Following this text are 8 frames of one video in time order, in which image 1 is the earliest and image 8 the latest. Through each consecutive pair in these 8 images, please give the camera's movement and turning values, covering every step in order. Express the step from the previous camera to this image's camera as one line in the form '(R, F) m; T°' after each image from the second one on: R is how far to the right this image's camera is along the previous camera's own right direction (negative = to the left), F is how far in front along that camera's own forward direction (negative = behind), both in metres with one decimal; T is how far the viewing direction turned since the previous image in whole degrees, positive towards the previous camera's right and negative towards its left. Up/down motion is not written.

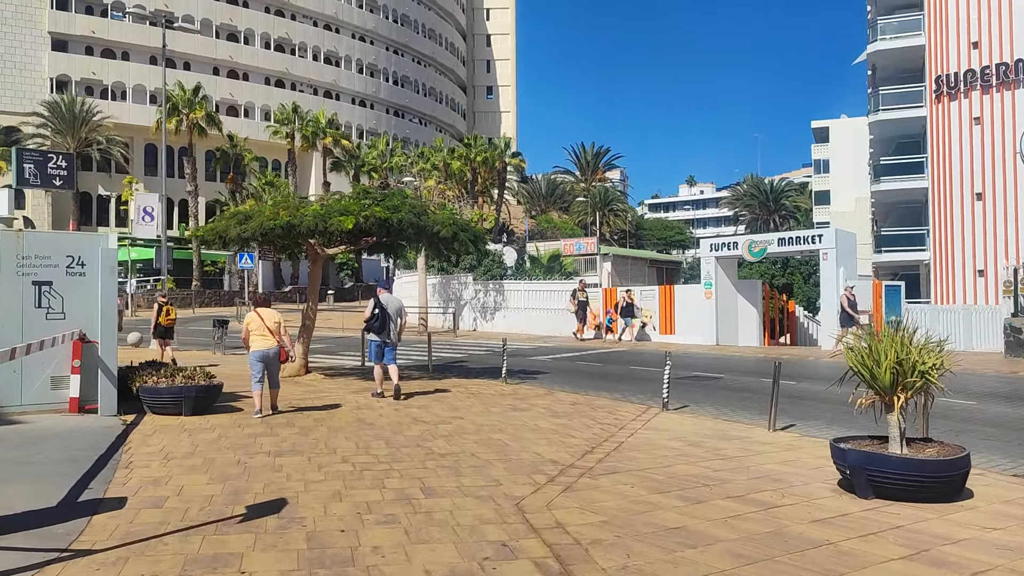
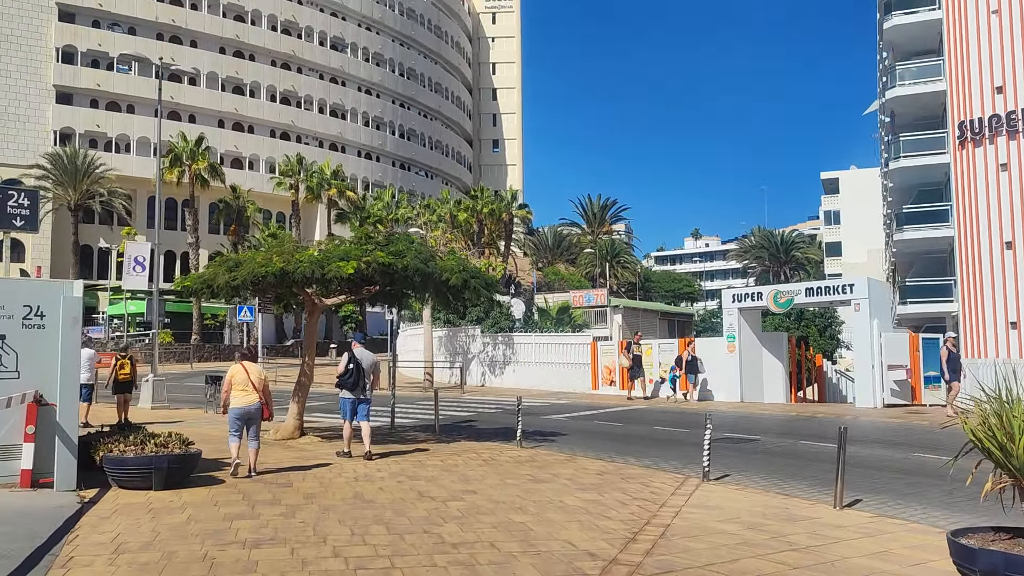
(-0.2, +1.4) m; 0°
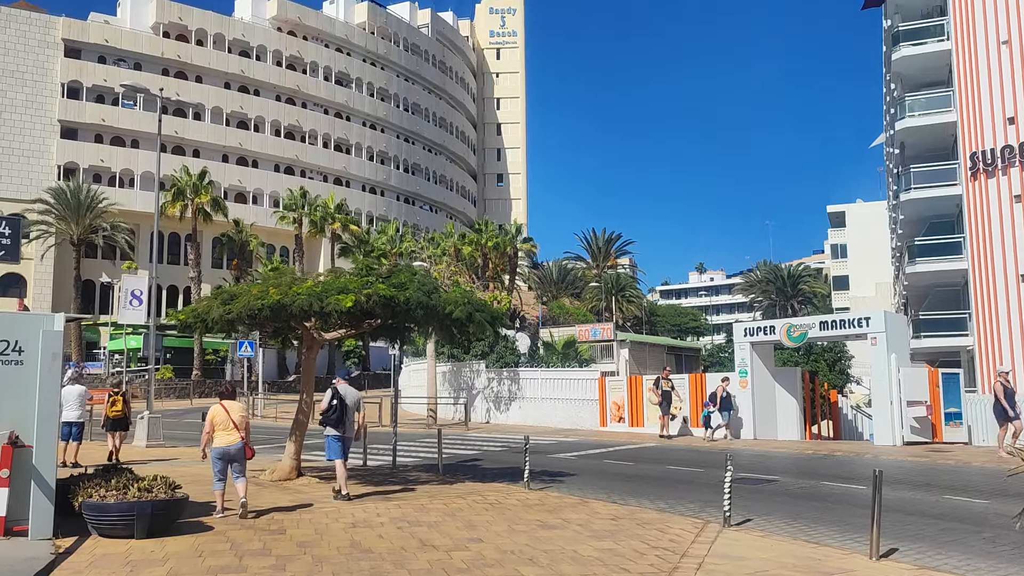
(0.0, +0.6) m; 0°
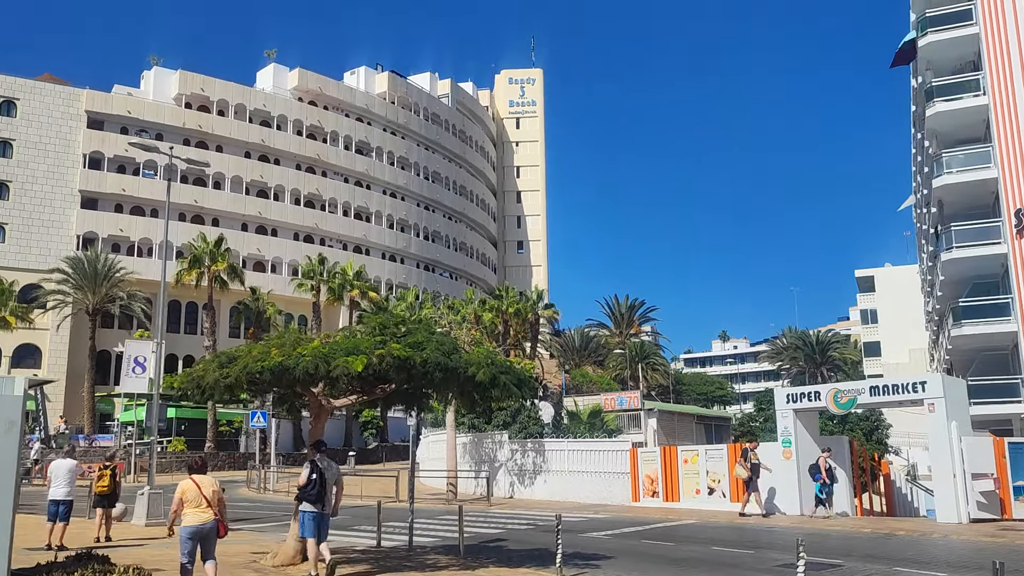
(-0.1, +1.3) m; -1°
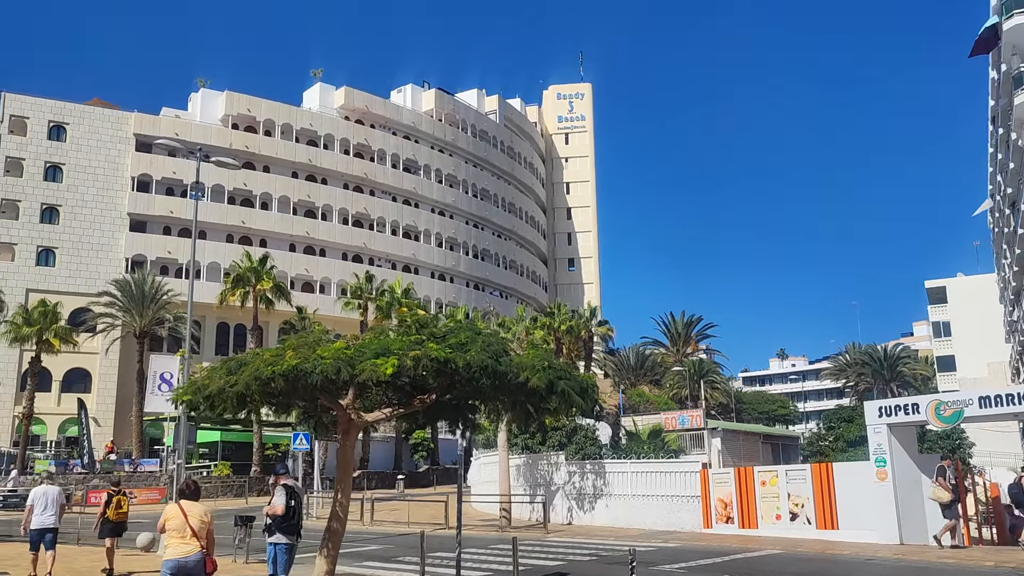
(-0.1, +1.9) m; -3°
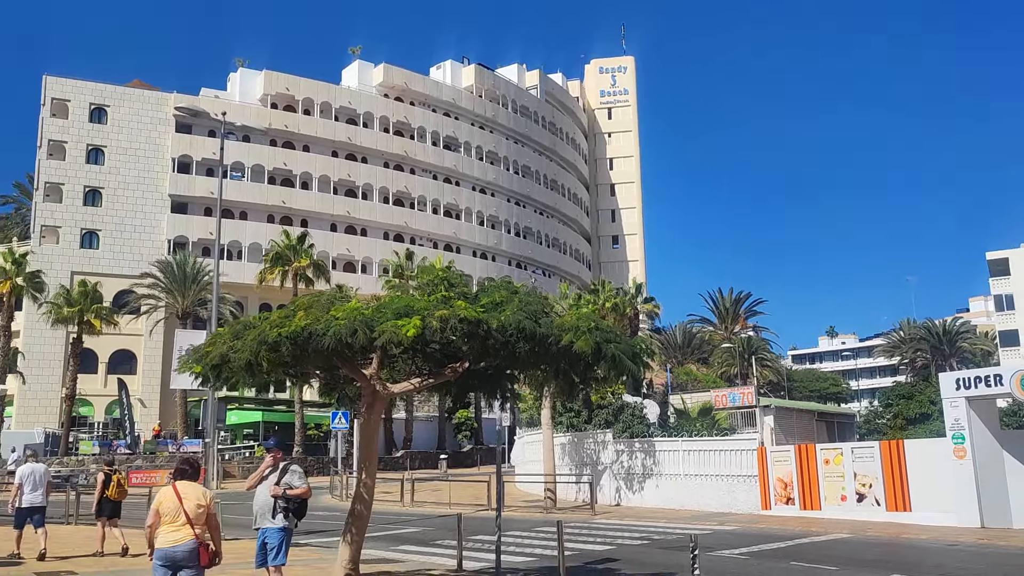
(0.0, +1.2) m; -3°
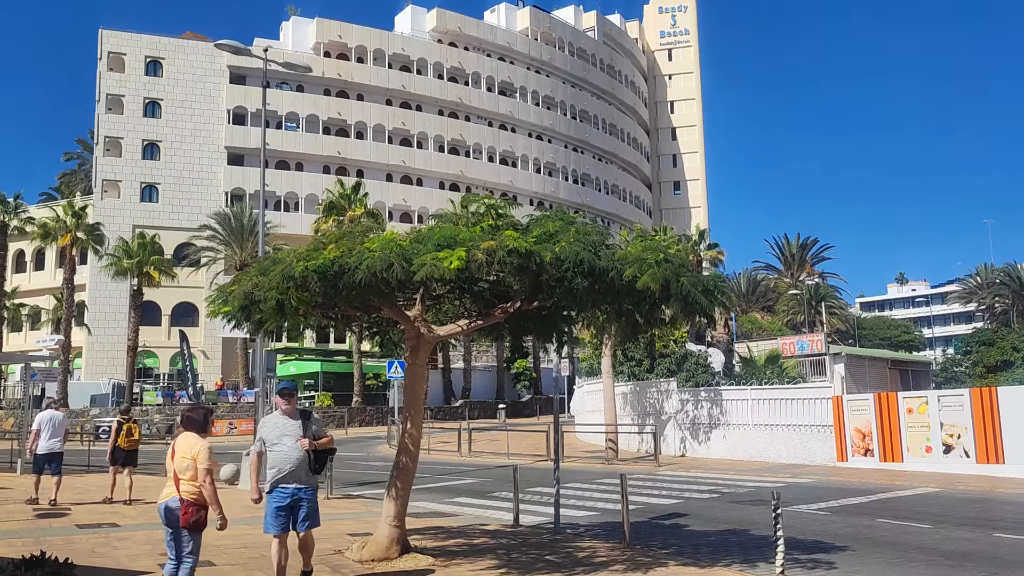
(0.0, +1.0) m; -4°
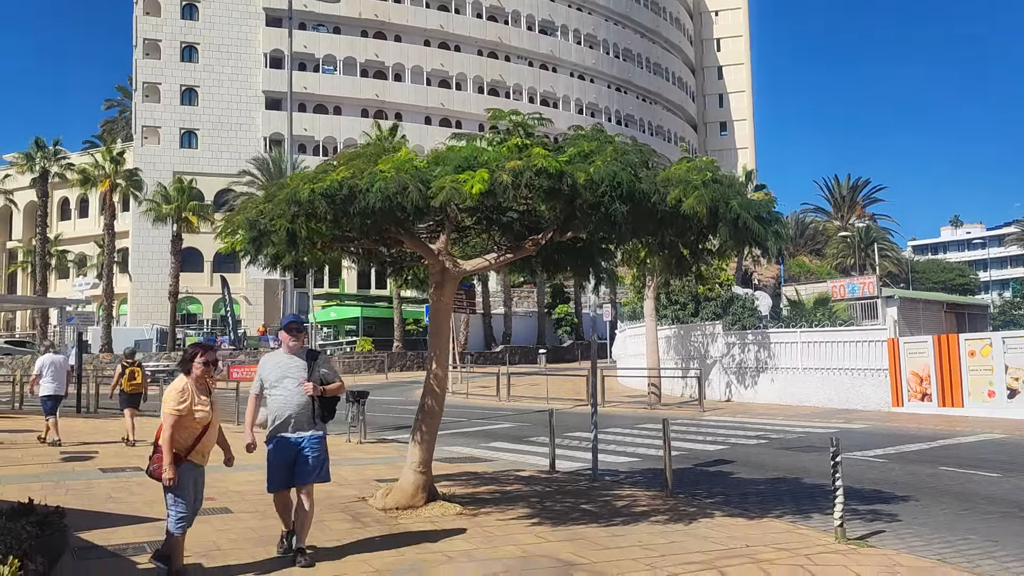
(+0.1, +0.7) m; -3°
